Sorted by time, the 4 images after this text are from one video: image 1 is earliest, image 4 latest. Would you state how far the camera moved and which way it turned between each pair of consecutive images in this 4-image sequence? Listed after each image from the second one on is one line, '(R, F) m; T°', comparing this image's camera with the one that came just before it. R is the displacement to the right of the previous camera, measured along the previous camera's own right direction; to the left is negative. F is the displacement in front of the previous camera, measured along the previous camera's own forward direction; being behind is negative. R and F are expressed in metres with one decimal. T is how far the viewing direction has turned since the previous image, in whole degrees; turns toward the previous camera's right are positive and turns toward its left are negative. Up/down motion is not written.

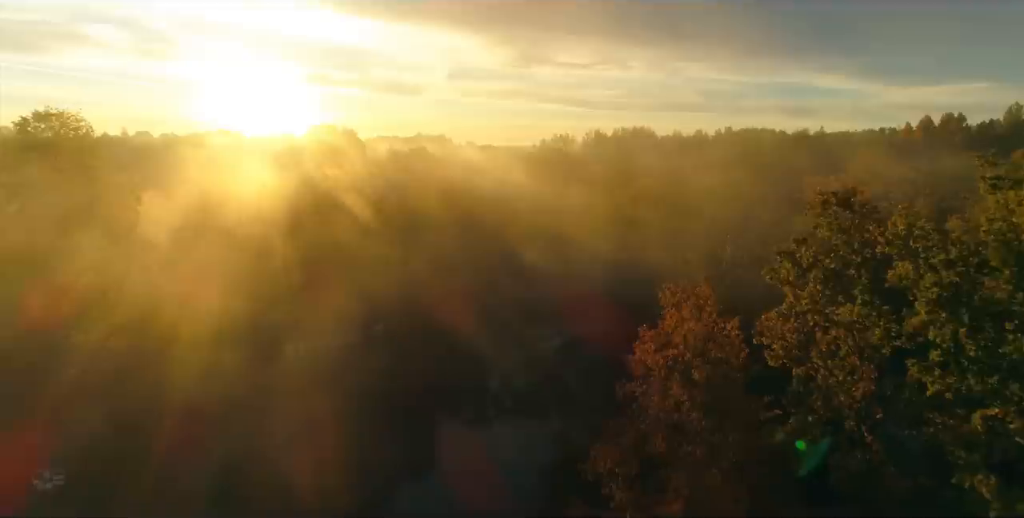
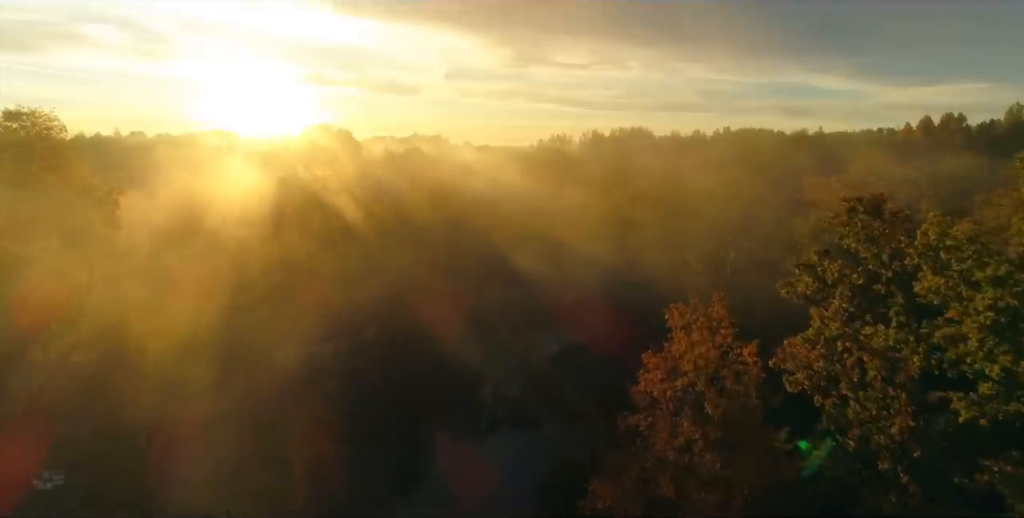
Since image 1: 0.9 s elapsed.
(+0.1, +0.4) m; 0°
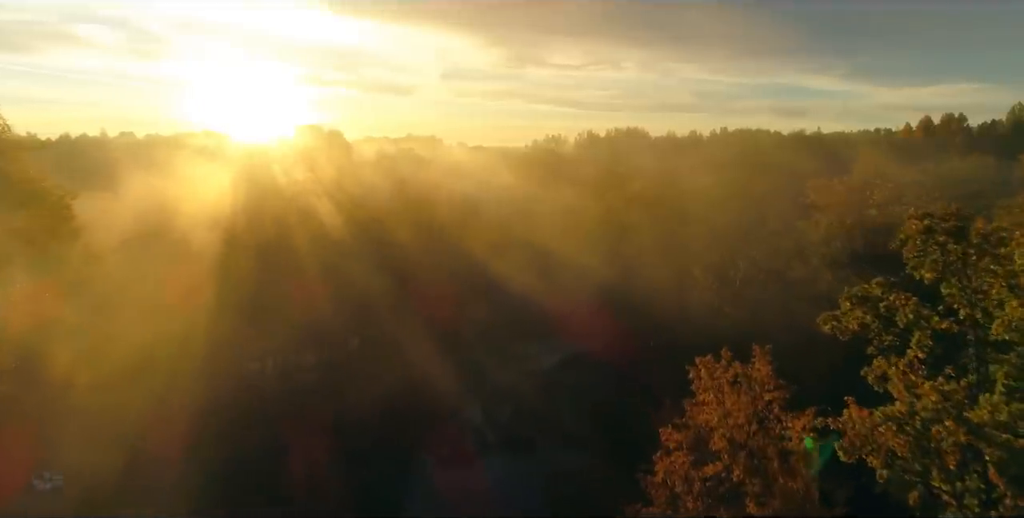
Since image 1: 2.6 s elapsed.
(+0.1, +0.8) m; 0°
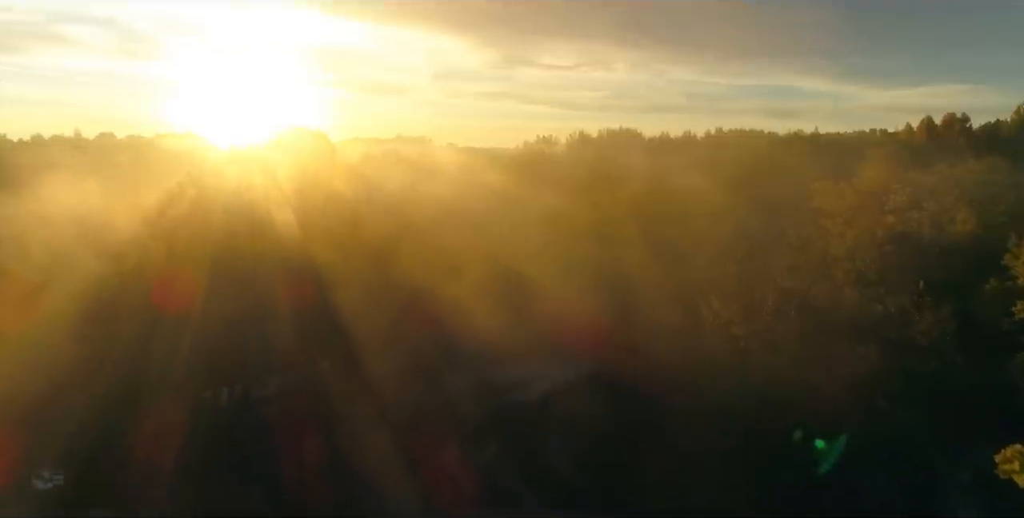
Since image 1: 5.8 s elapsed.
(+0.1, +1.4) m; +1°
